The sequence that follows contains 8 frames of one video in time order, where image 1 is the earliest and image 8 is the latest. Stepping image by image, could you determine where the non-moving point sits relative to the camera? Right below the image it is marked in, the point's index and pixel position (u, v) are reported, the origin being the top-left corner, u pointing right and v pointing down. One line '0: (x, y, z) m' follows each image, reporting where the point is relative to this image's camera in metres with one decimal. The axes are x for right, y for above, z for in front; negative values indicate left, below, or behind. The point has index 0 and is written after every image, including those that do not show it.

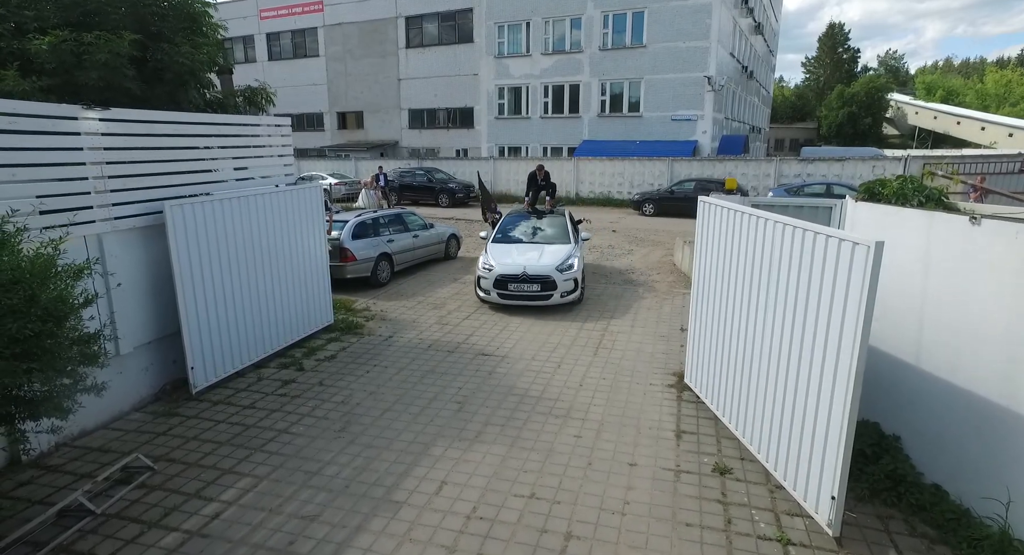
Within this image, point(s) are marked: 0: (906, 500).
0: (+2.8, -1.6, +4.1) m
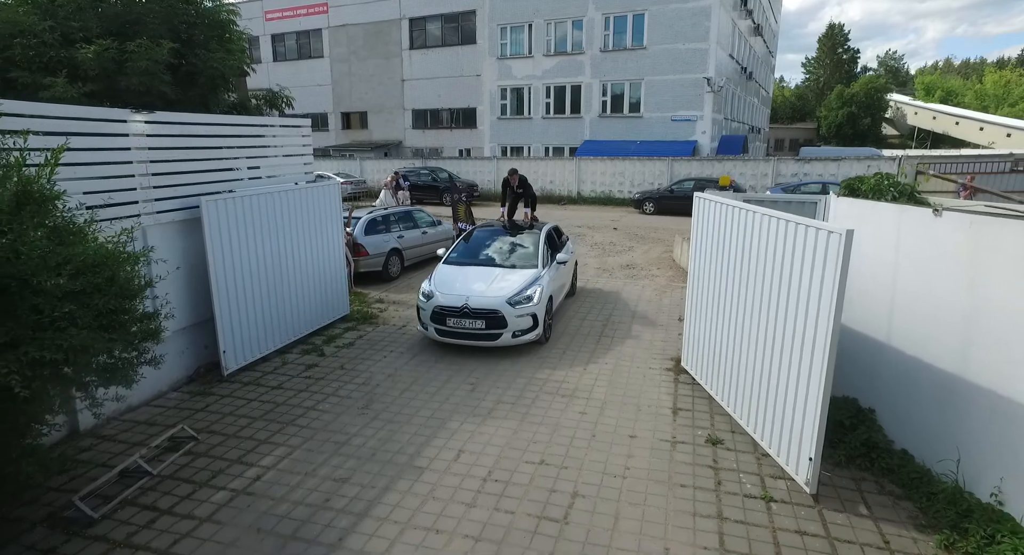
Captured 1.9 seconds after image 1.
0: (+2.9, -1.5, +4.6) m
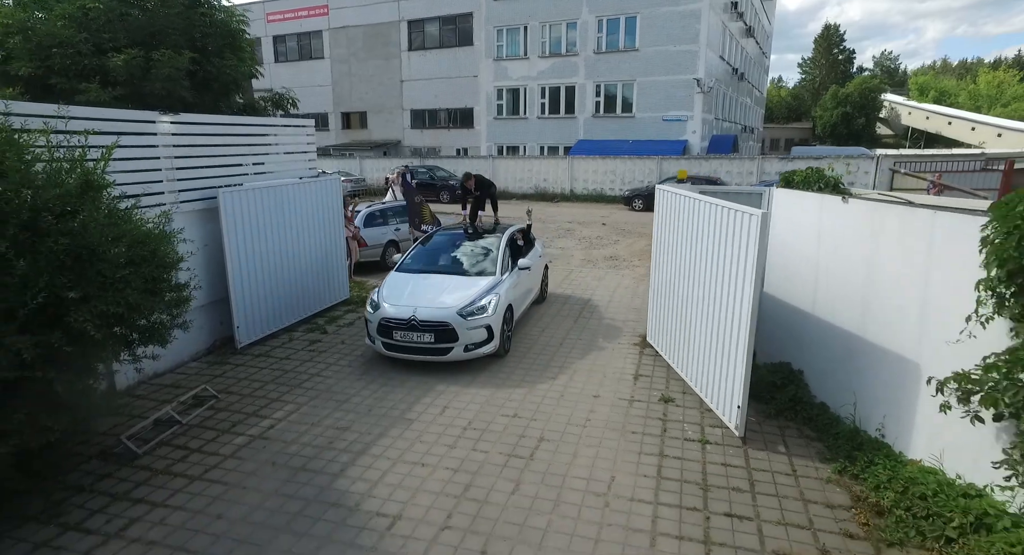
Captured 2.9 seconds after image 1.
0: (+2.7, -1.3, +5.4) m
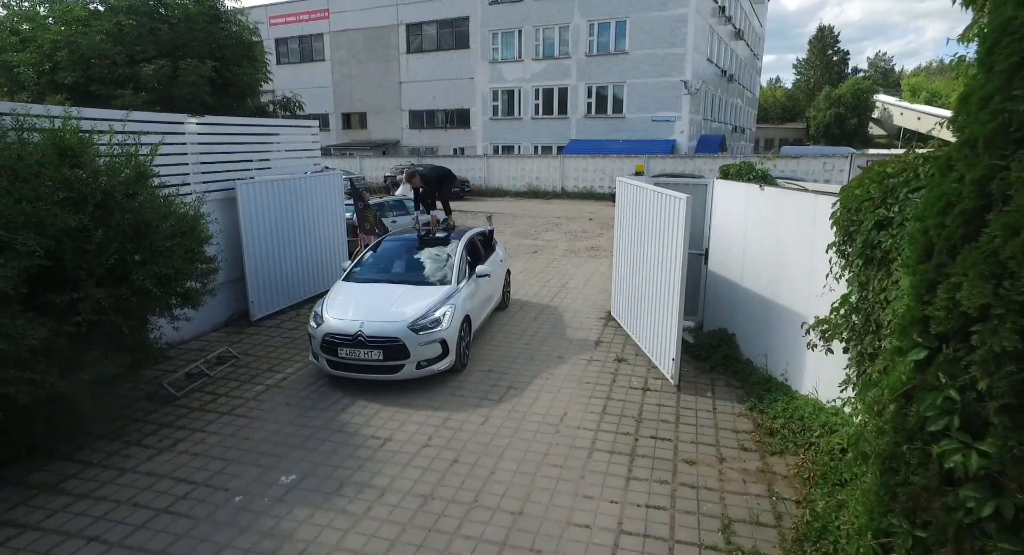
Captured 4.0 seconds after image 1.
0: (+2.4, -1.0, +6.4) m
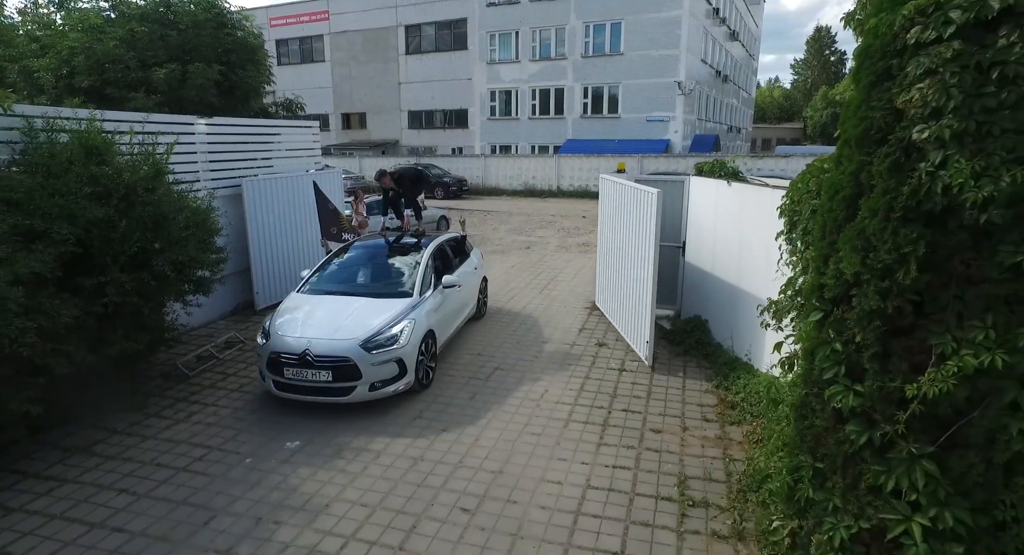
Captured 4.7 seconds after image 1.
0: (+2.3, -0.9, +6.9) m
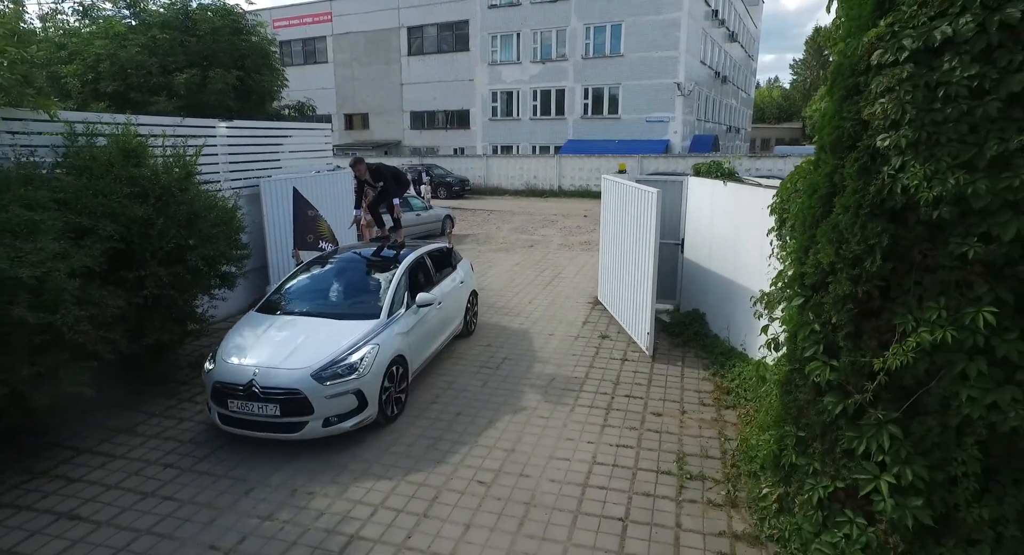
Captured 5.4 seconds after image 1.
0: (+2.4, -0.8, +7.3) m
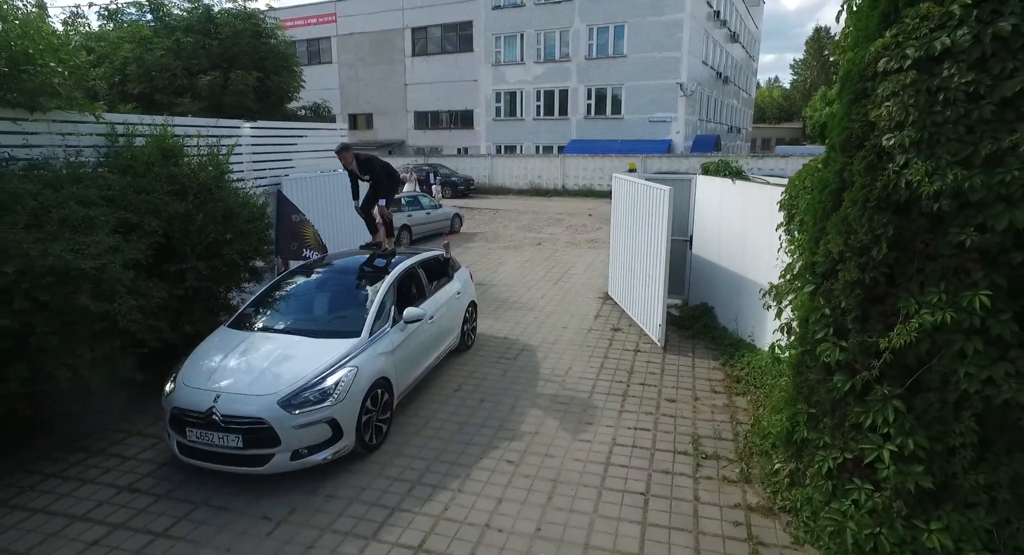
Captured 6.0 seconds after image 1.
0: (+2.6, -0.7, +7.6) m
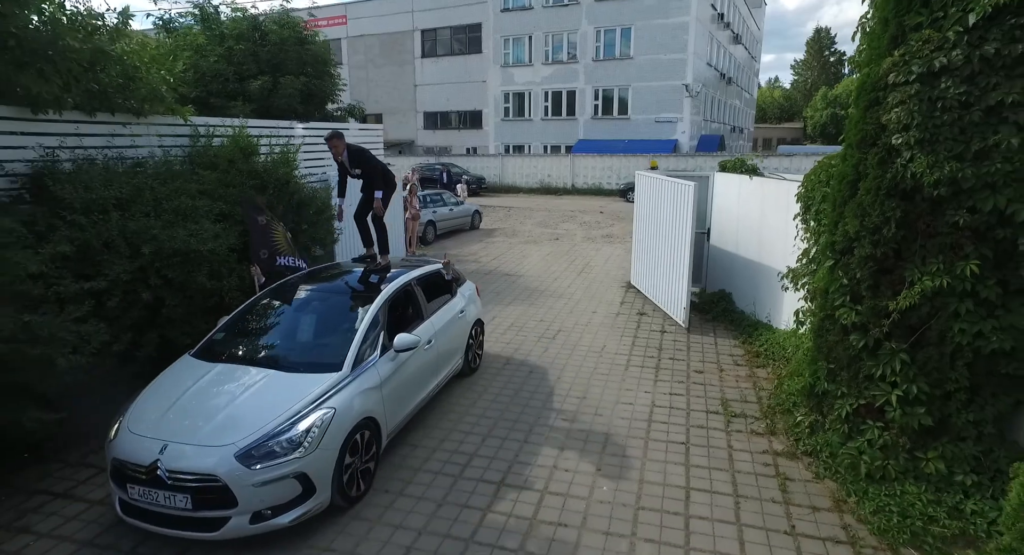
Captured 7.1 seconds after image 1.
0: (+3.1, -0.6, +8.3) m
